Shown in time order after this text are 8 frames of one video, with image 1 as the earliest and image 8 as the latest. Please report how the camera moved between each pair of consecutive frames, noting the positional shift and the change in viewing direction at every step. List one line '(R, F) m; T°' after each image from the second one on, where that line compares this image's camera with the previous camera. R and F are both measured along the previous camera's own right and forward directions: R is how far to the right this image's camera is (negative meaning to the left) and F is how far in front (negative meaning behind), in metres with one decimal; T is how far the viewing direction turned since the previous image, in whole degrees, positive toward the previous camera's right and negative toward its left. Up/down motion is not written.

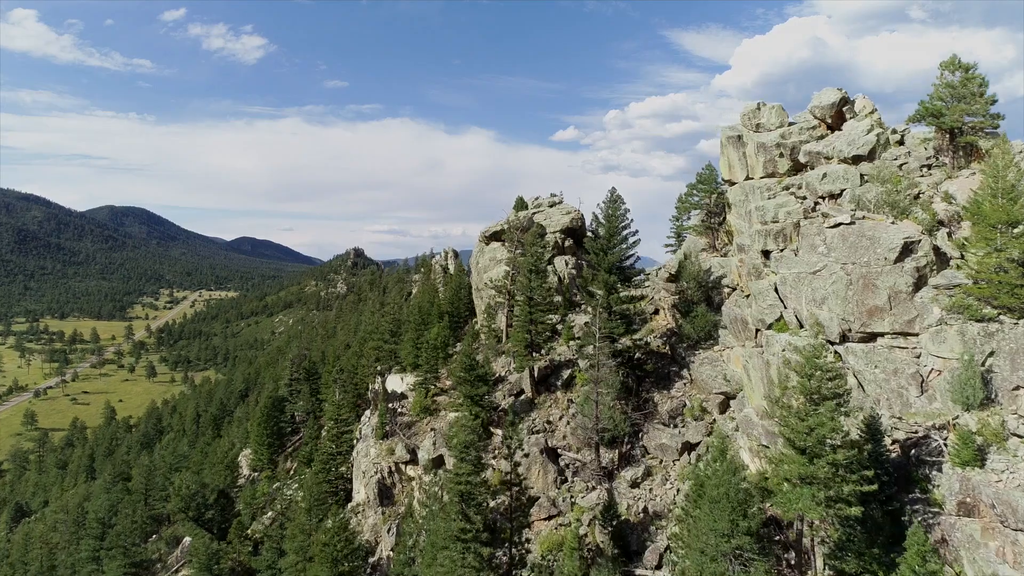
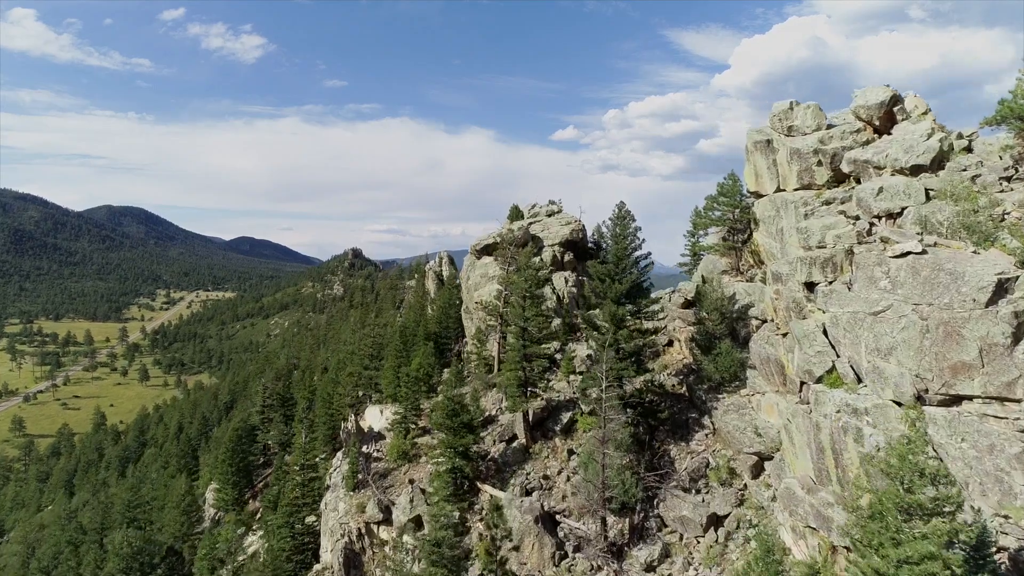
(+0.8, +7.0) m; 0°
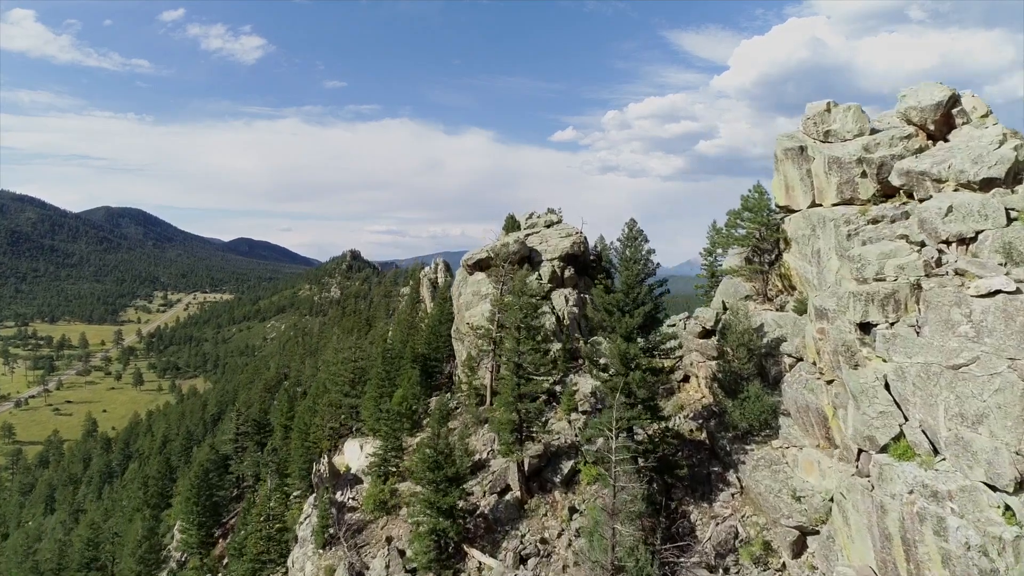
(+0.5, +5.7) m; 0°
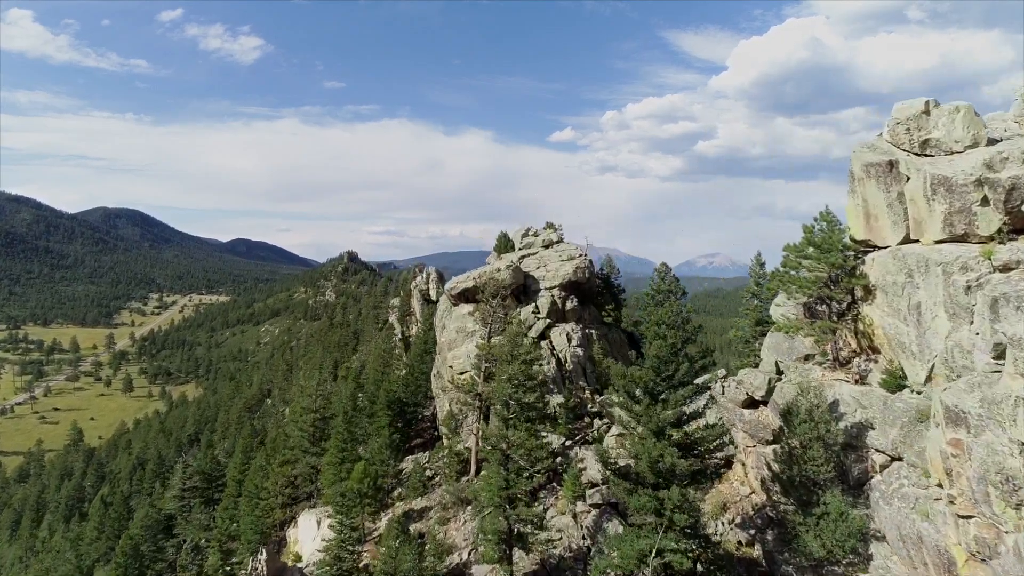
(+0.7, +9.4) m; 0°
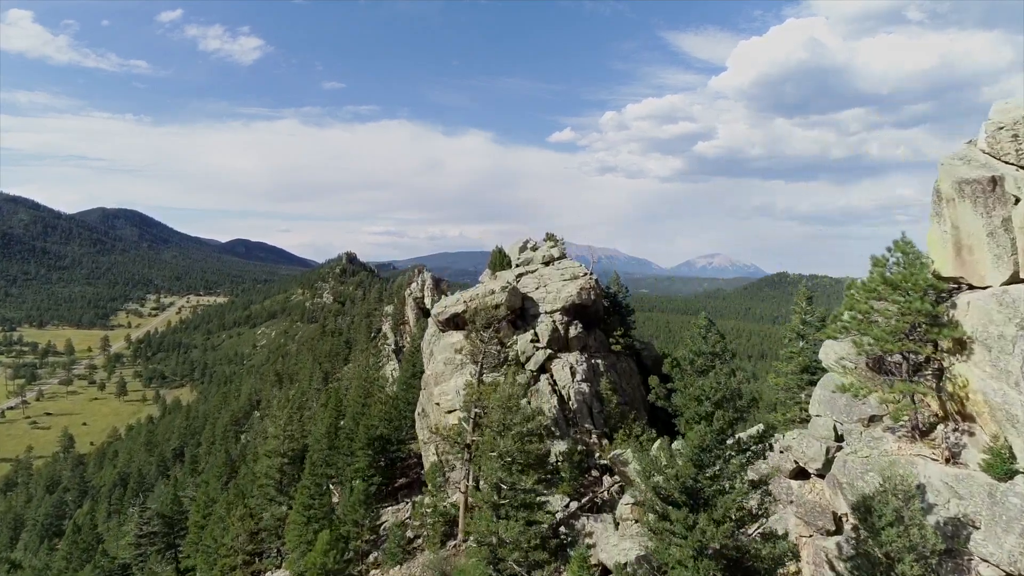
(+0.3, +5.9) m; 0°
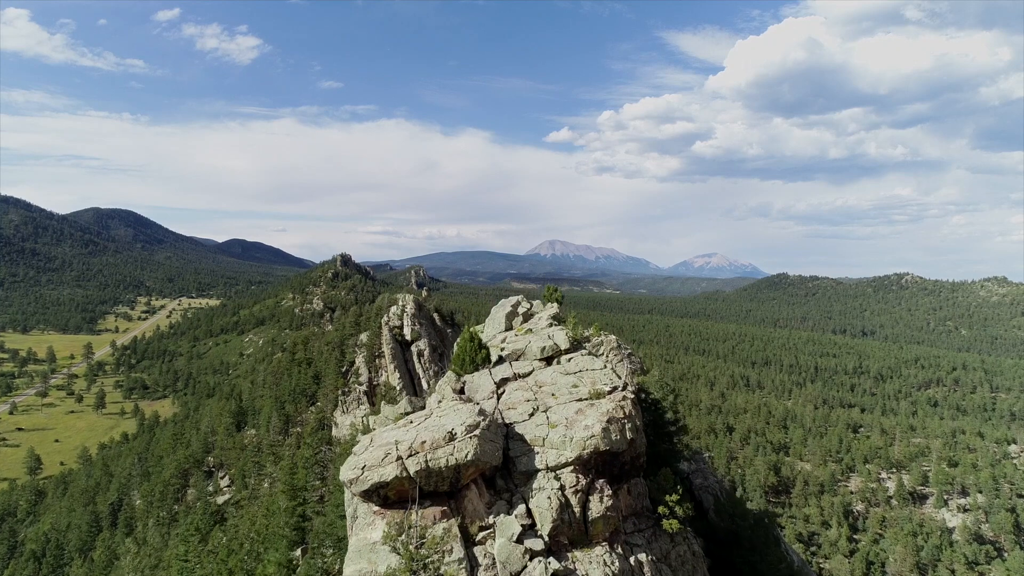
(+1.2, +19.6) m; 0°
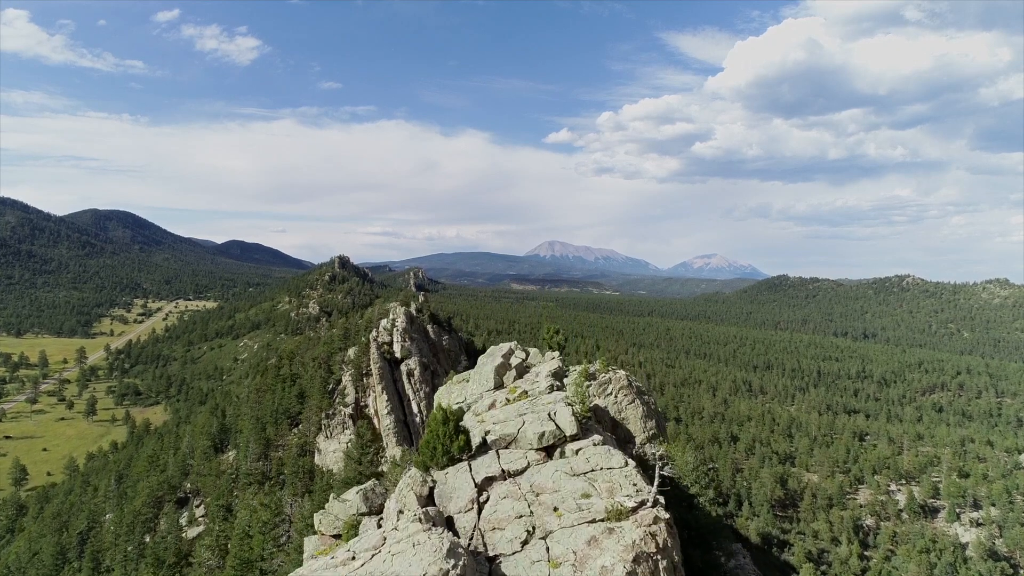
(+0.6, +7.8) m; 0°
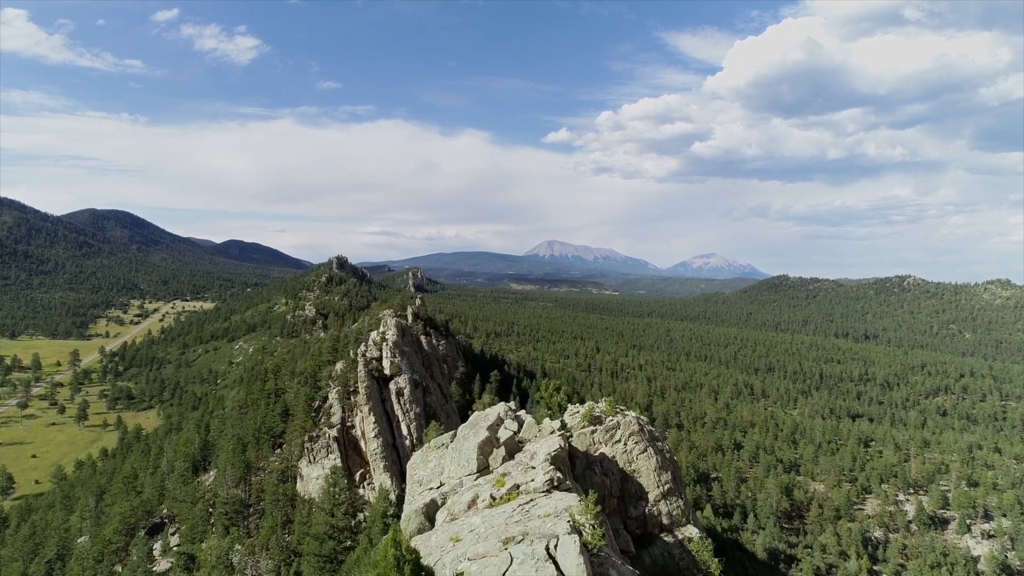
(+0.6, +6.9) m; 0°
